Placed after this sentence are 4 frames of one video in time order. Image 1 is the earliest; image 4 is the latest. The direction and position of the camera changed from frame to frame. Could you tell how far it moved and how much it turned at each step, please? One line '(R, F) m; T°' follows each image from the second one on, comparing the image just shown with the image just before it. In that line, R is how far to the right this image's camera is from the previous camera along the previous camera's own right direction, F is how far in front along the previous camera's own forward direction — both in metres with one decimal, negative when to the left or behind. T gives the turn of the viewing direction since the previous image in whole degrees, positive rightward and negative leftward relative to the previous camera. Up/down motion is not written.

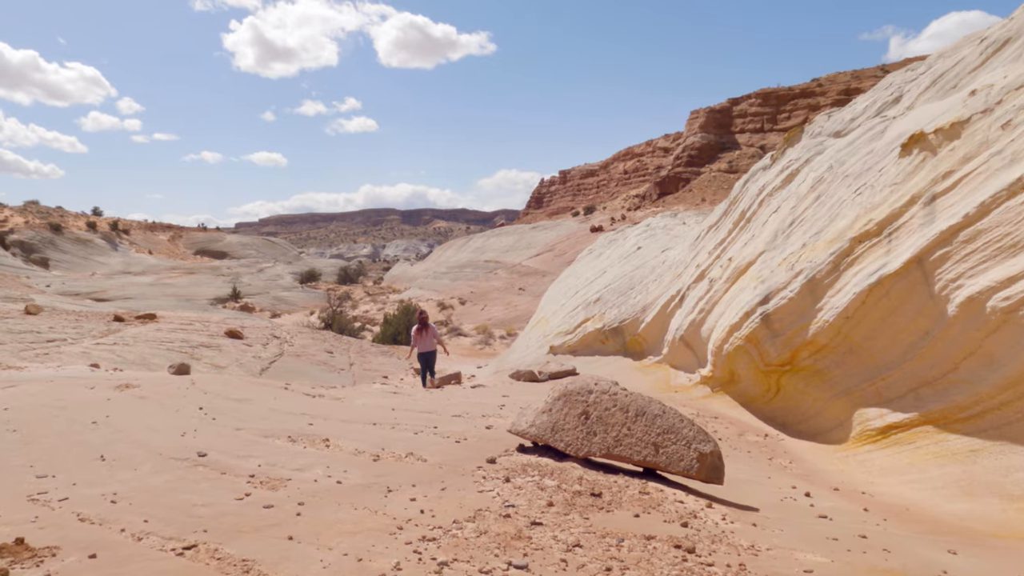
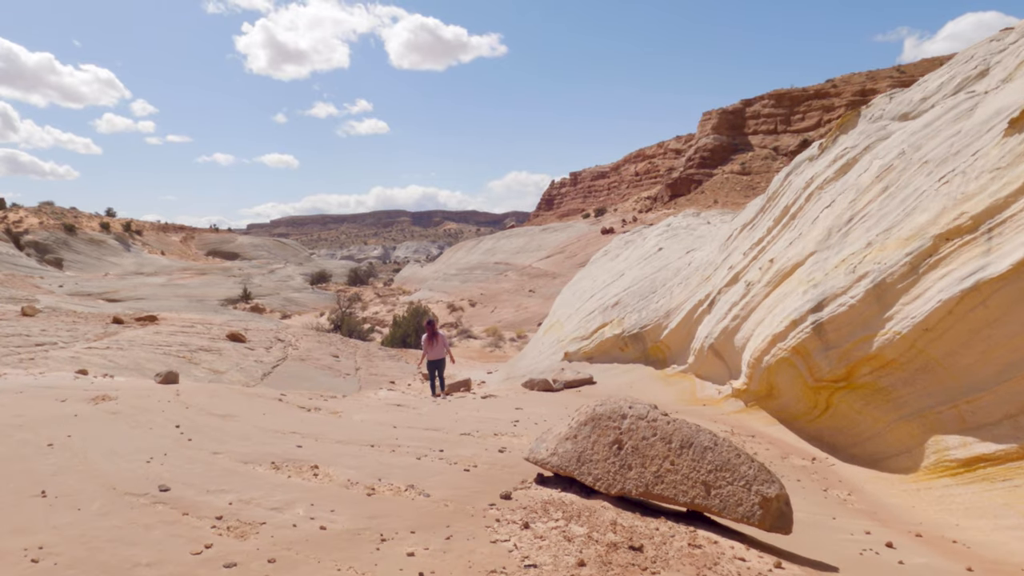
(-0.1, +0.6) m; -1°
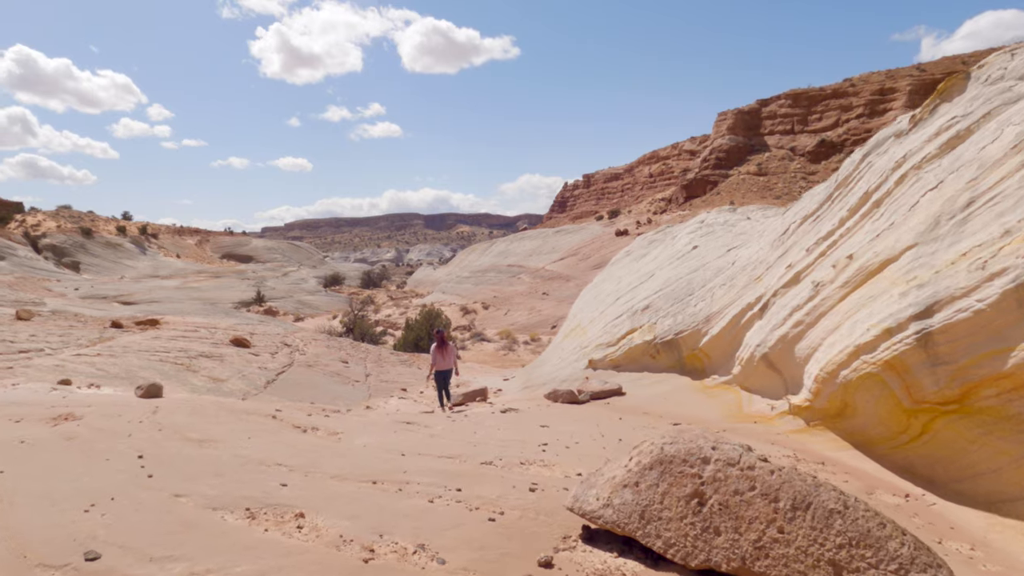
(-0.1, +0.9) m; -1°
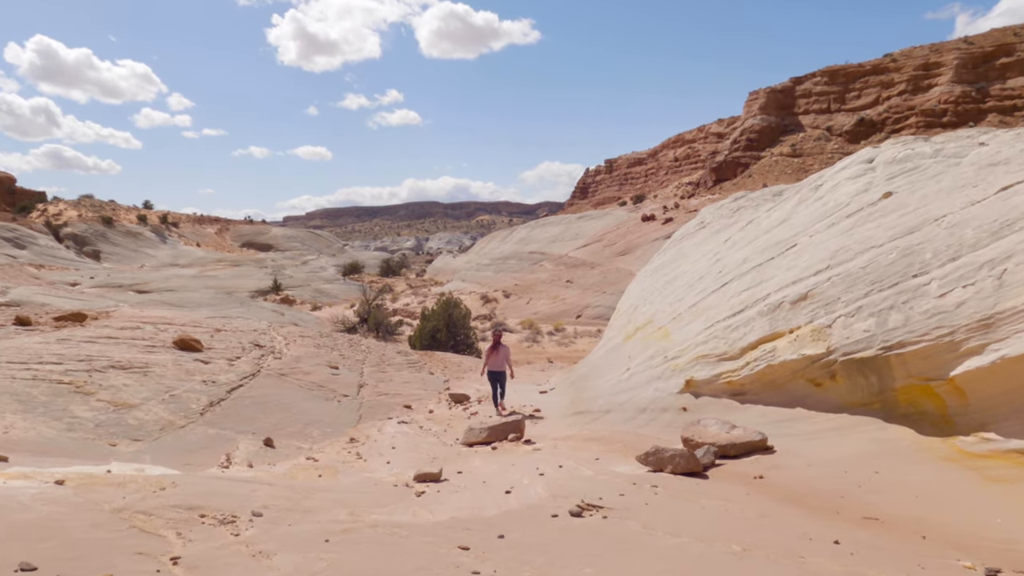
(-0.4, +4.0) m; -2°
